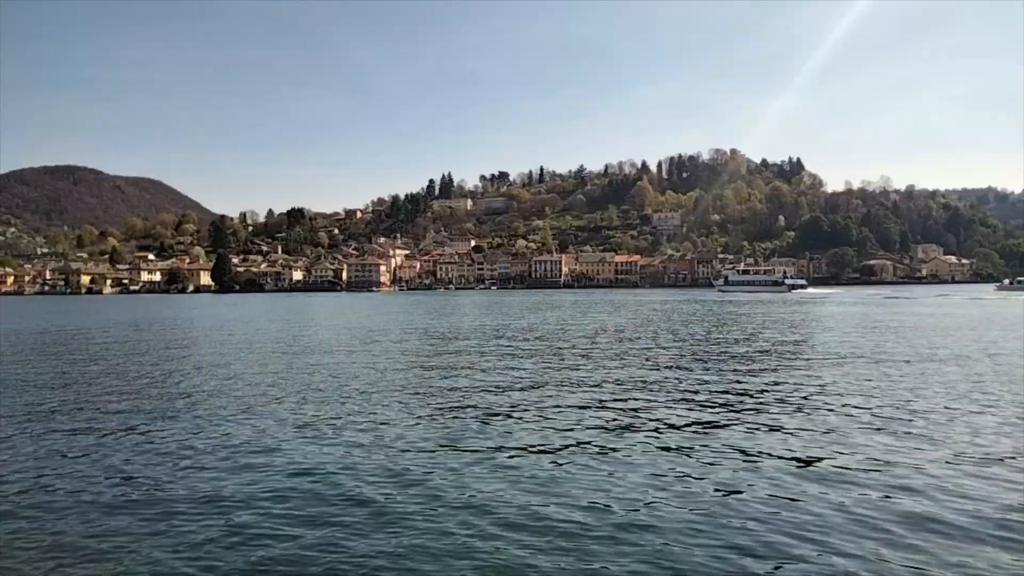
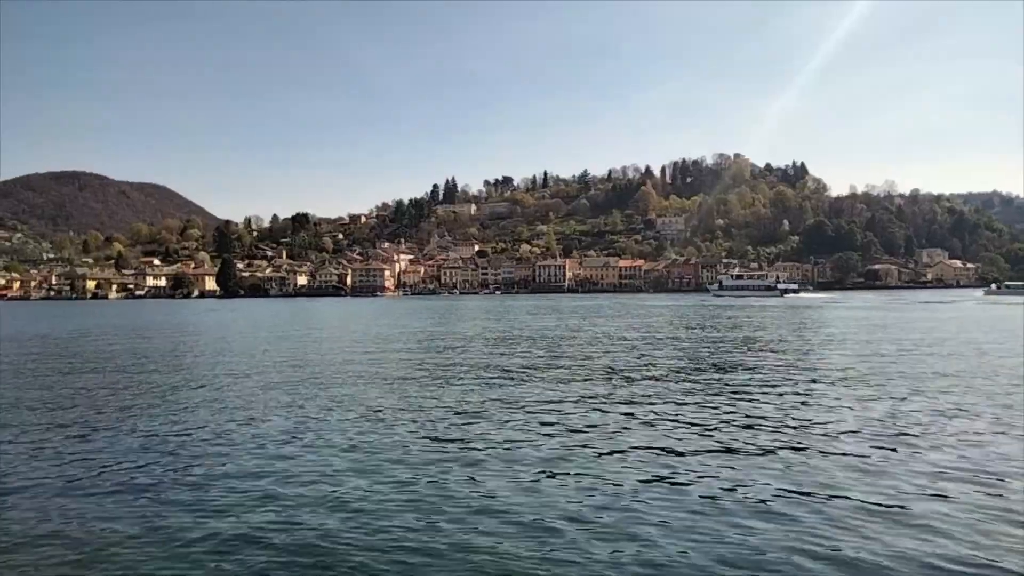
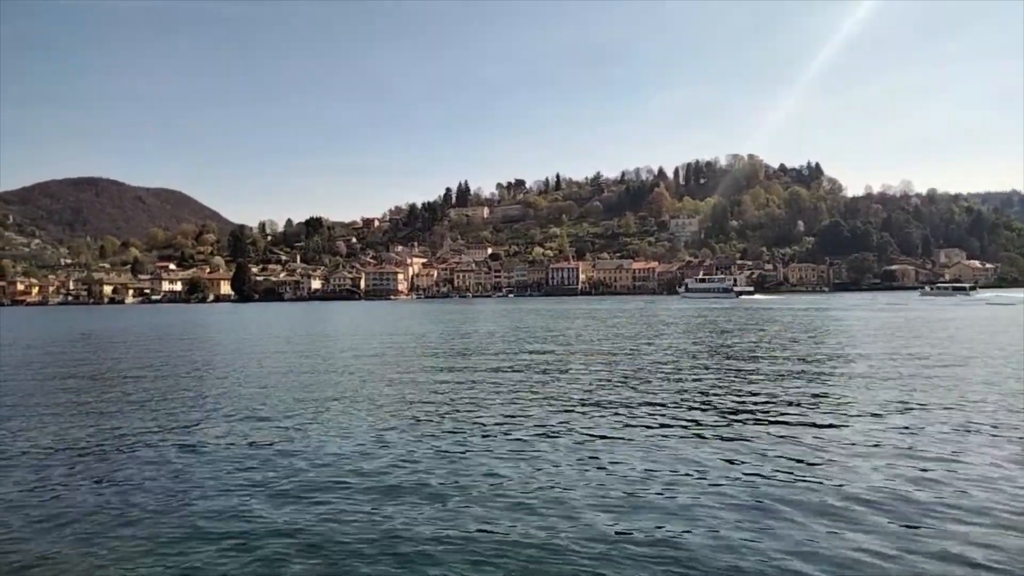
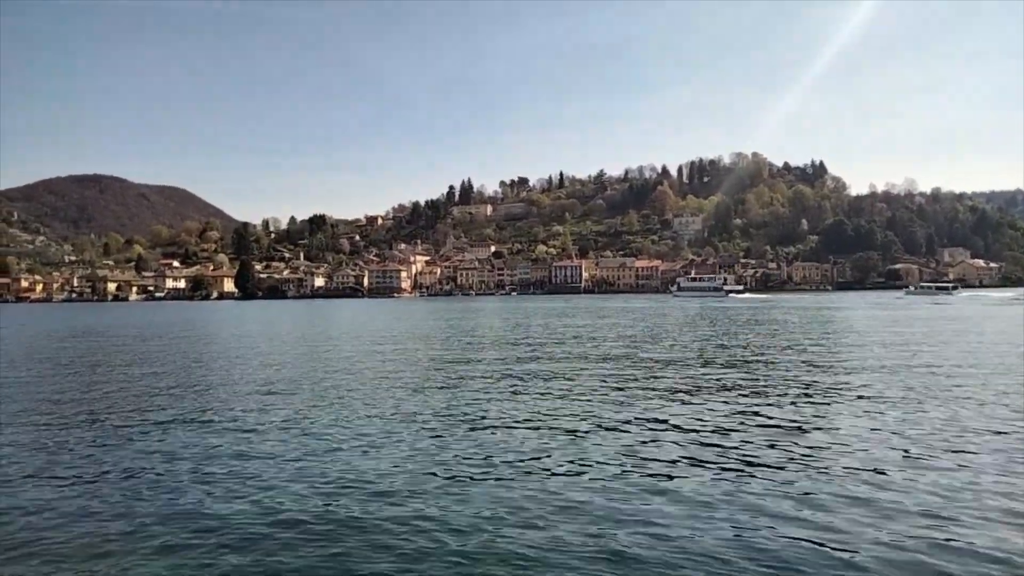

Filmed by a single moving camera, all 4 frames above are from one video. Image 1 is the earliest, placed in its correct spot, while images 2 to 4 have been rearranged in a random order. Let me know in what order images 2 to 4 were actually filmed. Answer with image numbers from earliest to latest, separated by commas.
2, 3, 4
